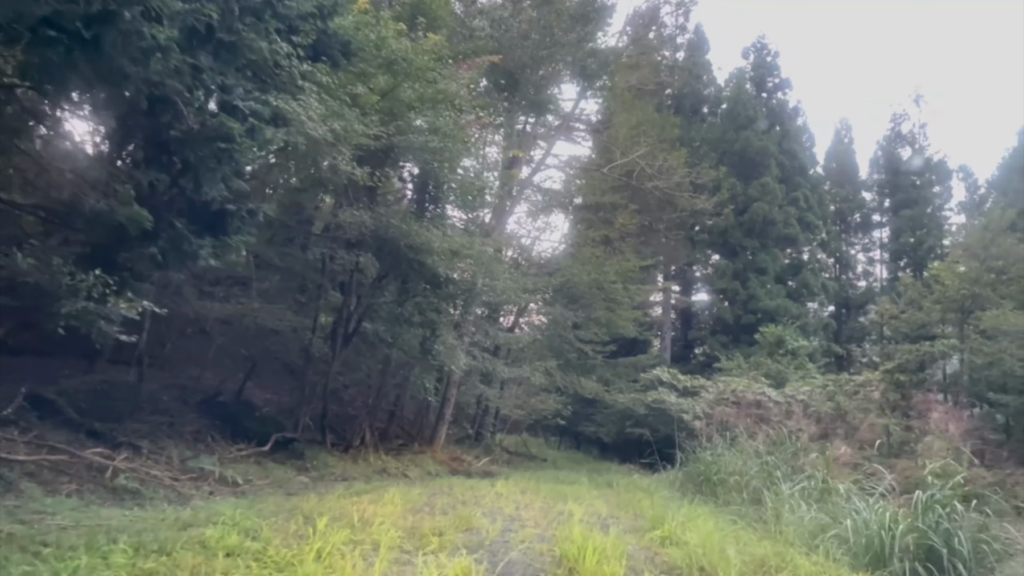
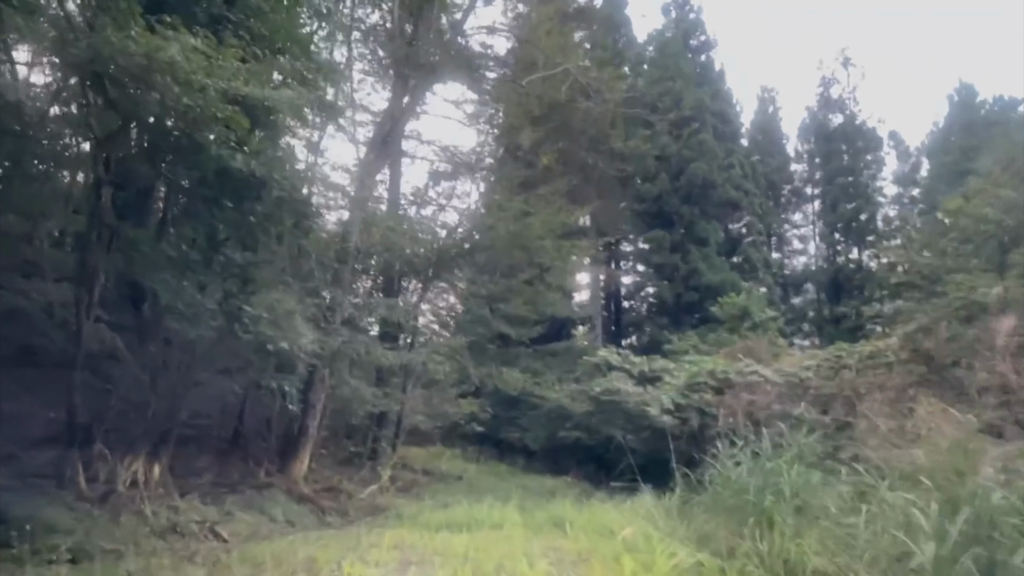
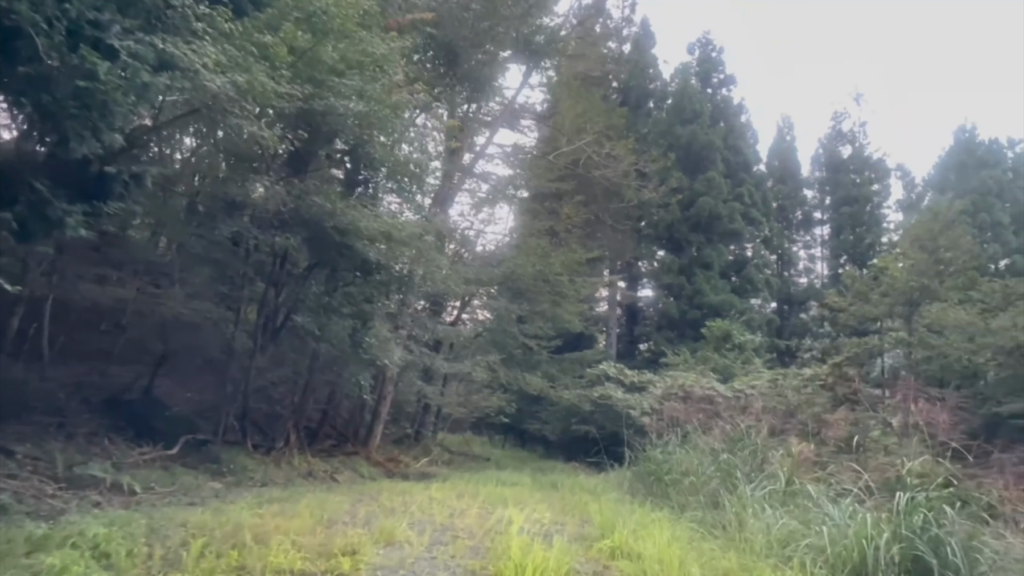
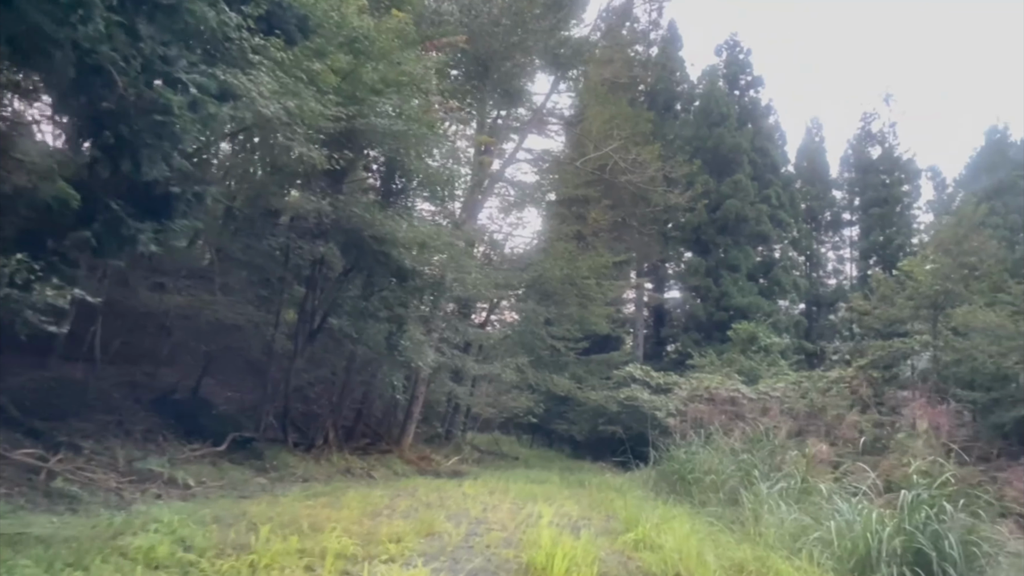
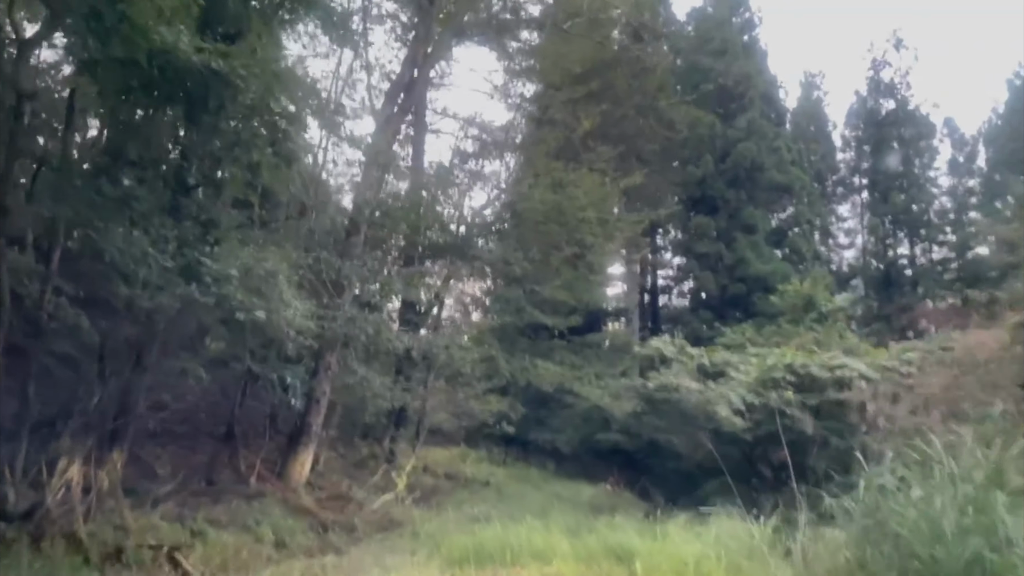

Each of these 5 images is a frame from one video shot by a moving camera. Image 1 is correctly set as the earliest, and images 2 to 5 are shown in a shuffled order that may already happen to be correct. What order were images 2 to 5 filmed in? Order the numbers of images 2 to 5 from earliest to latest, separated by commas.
4, 3, 2, 5
